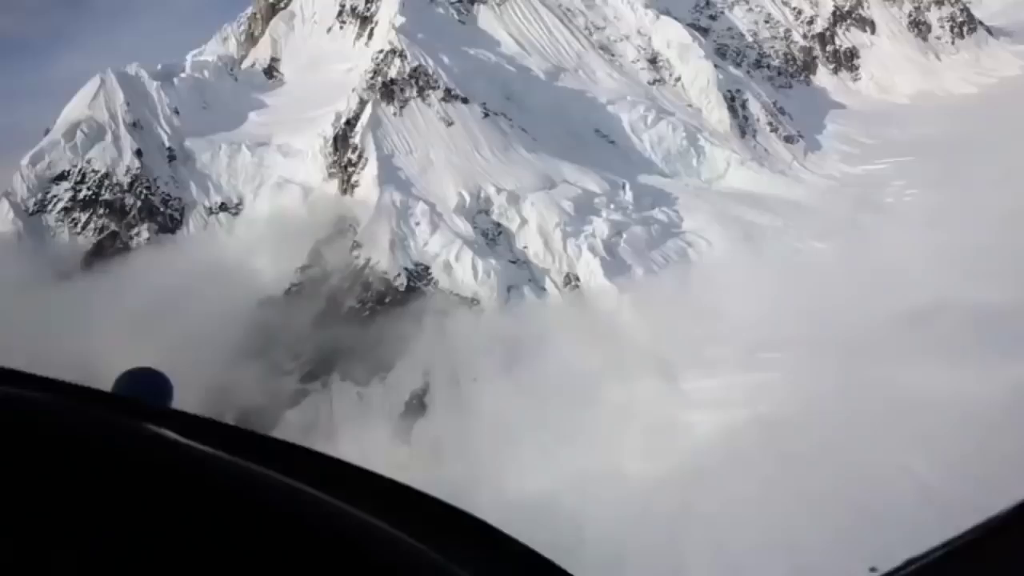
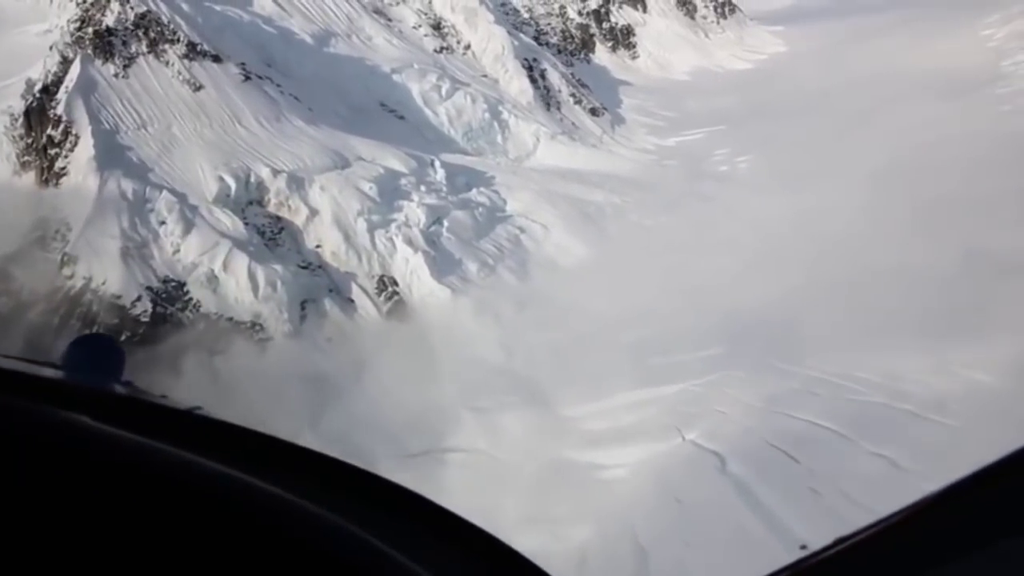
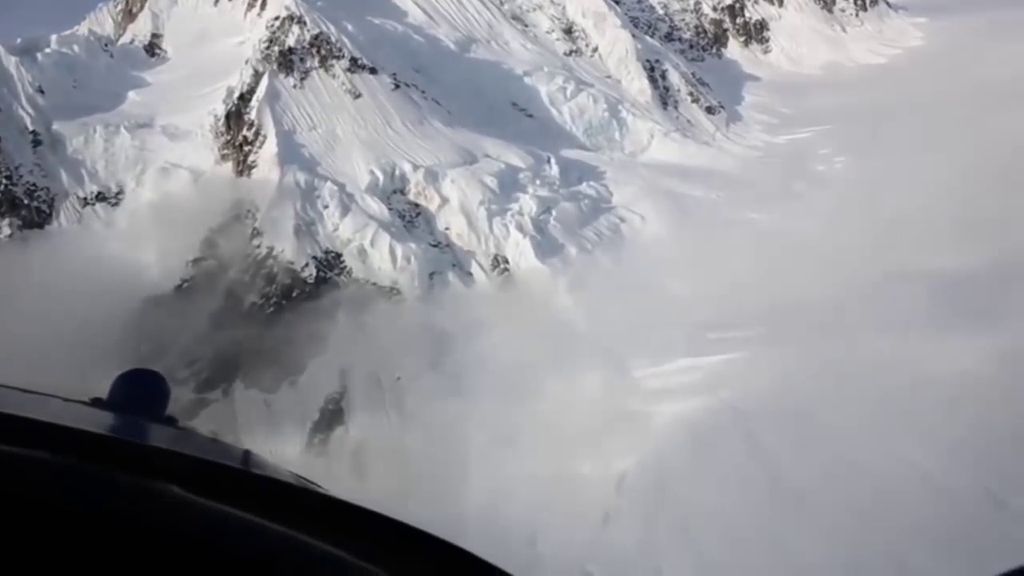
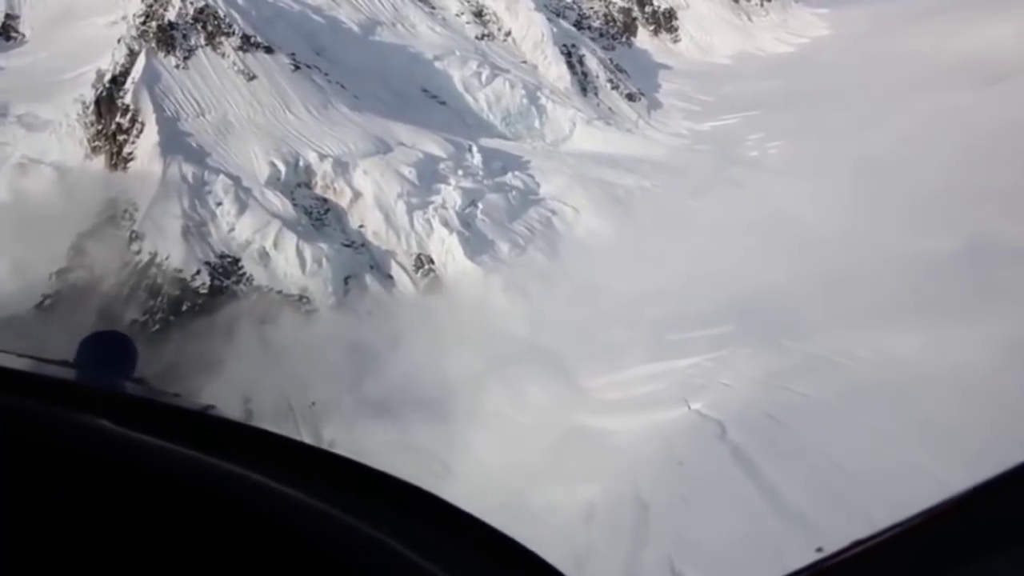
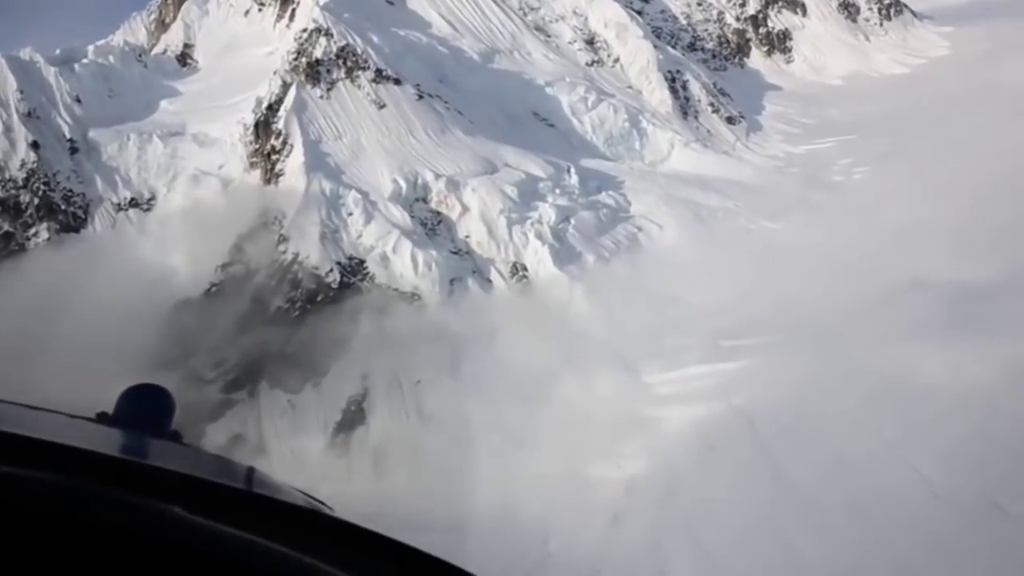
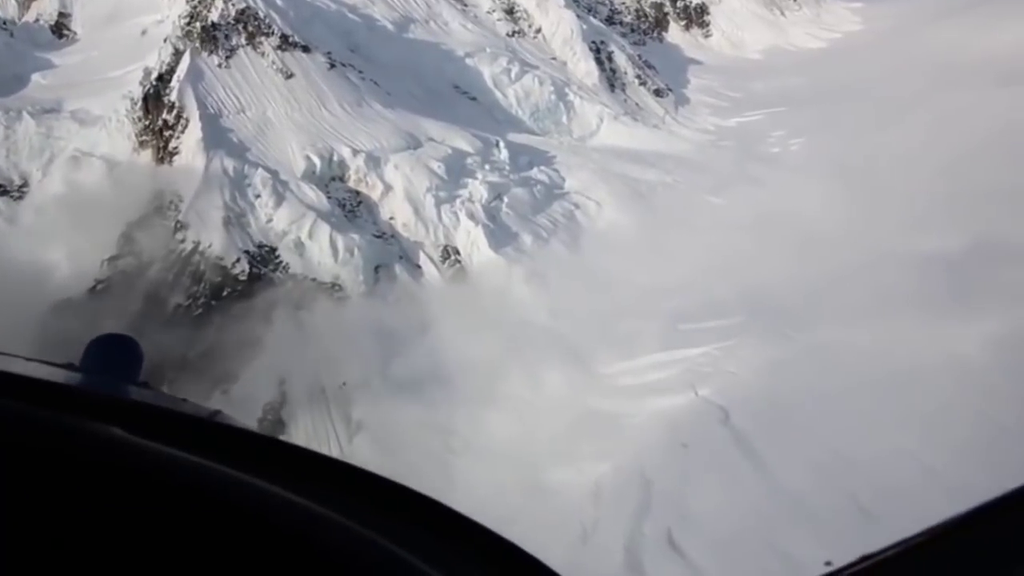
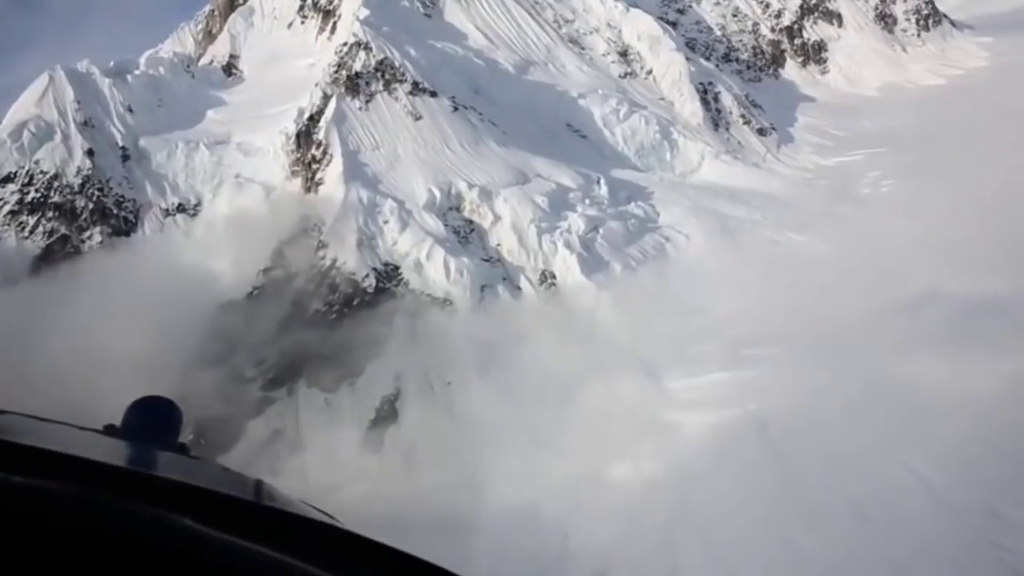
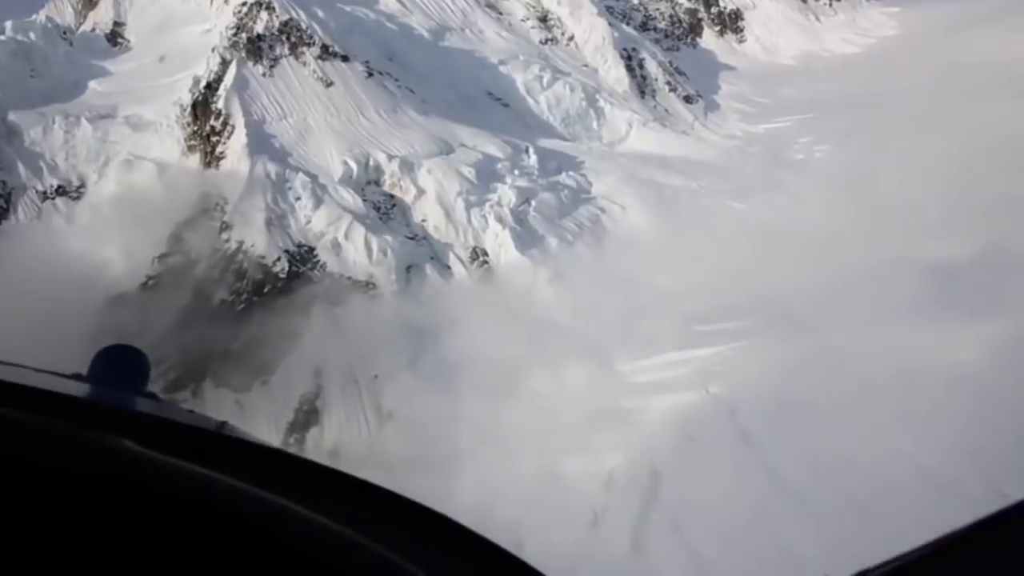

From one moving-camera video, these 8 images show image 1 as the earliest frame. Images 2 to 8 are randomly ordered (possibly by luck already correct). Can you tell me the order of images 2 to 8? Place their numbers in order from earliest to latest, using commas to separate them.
7, 5, 3, 8, 6, 4, 2
